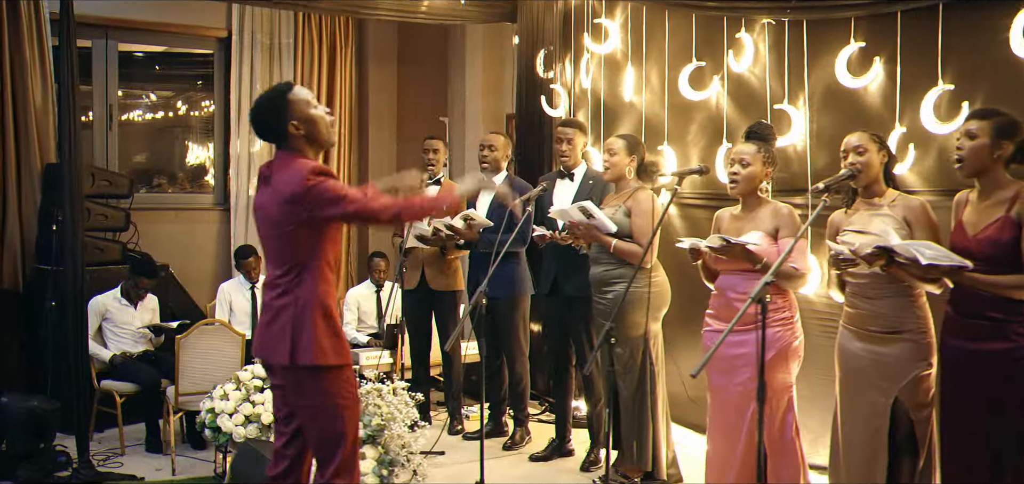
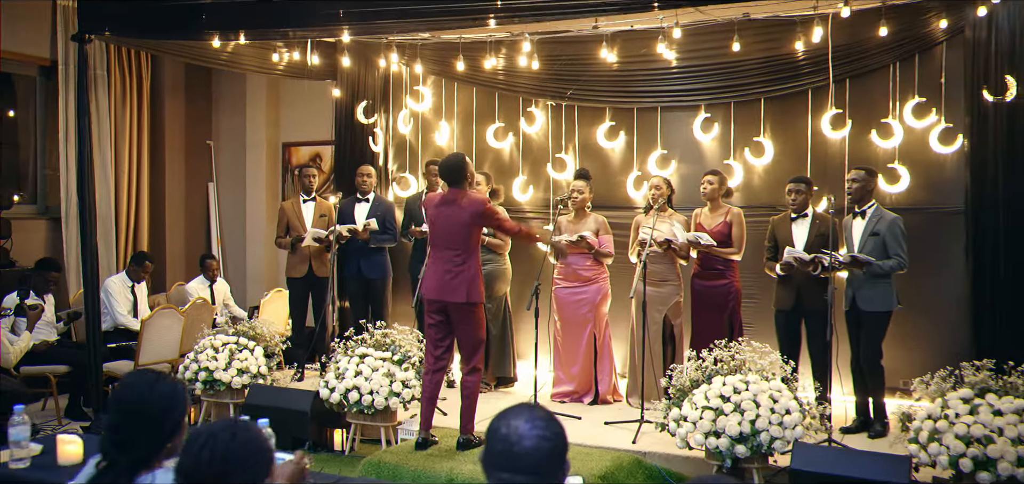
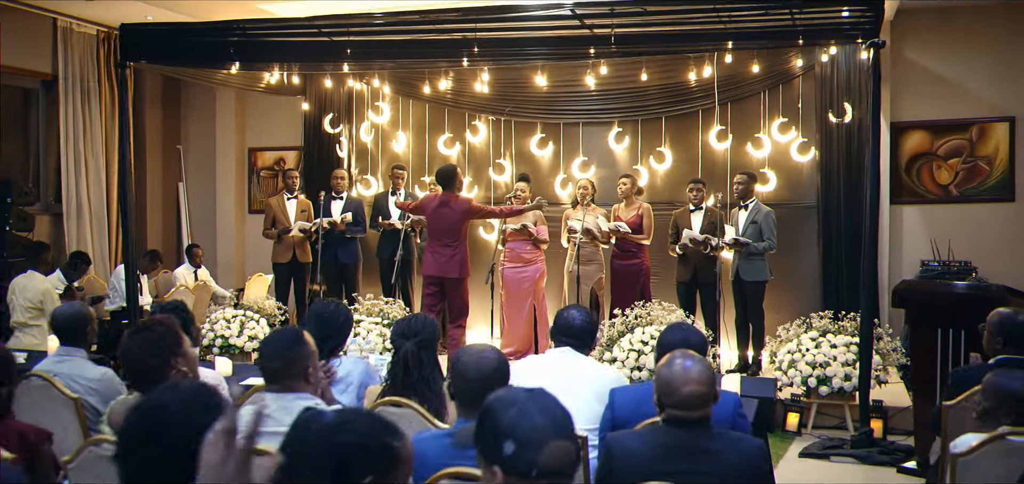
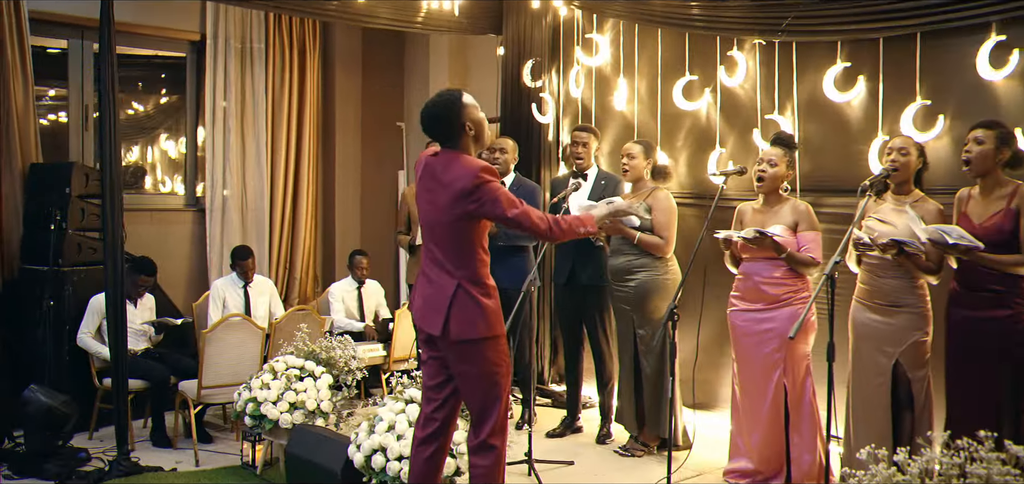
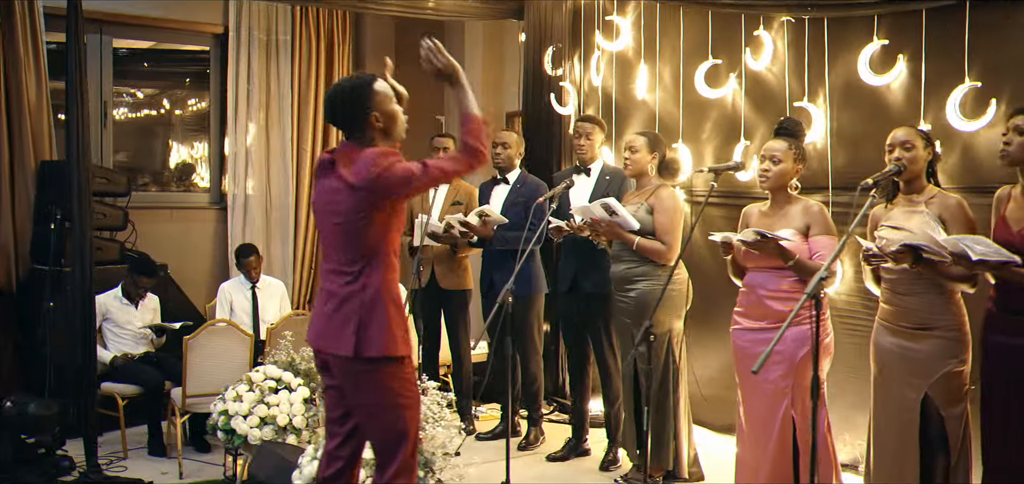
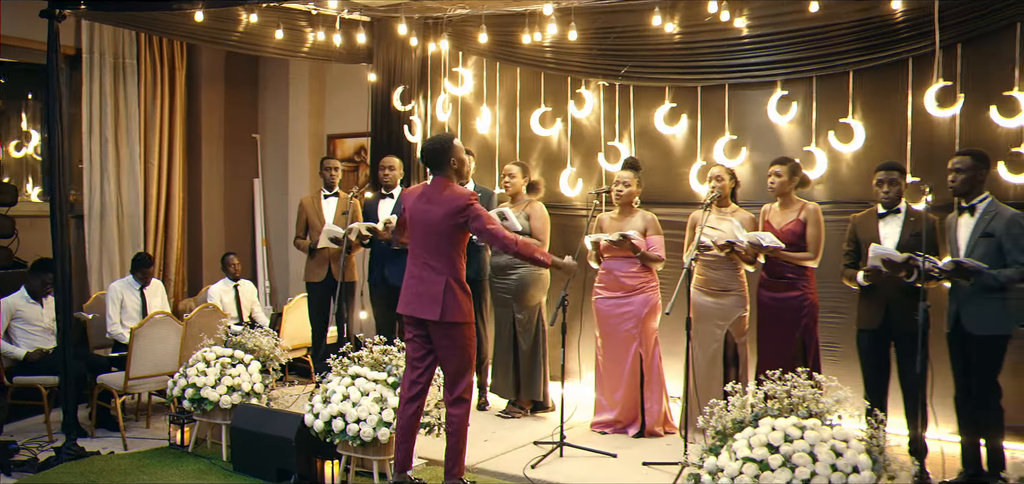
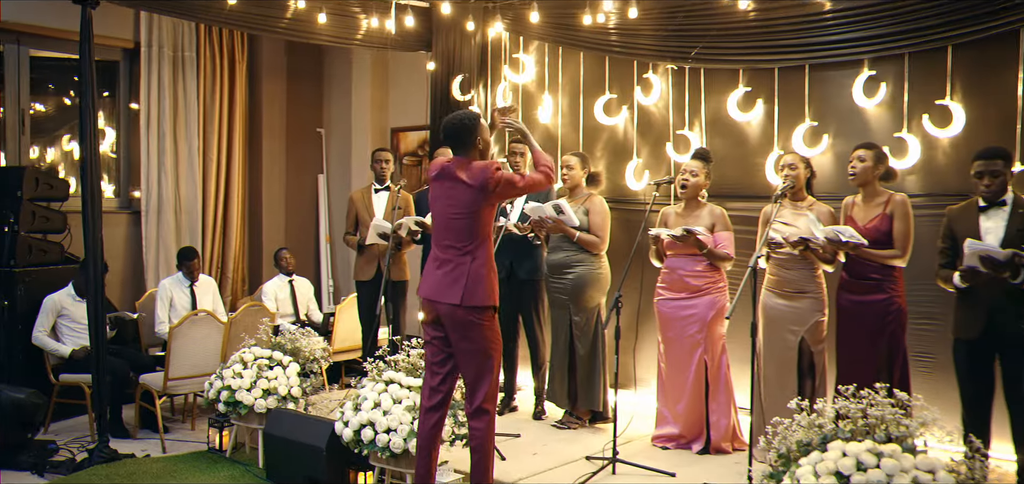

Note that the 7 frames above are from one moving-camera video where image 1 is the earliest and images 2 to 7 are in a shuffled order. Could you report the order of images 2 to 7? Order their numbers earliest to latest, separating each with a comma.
5, 4, 7, 6, 2, 3
